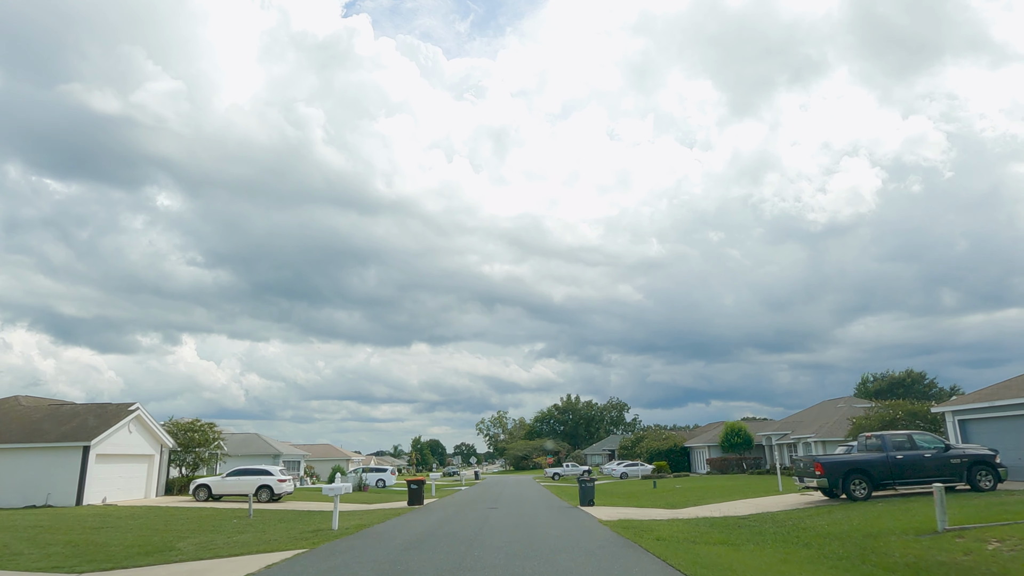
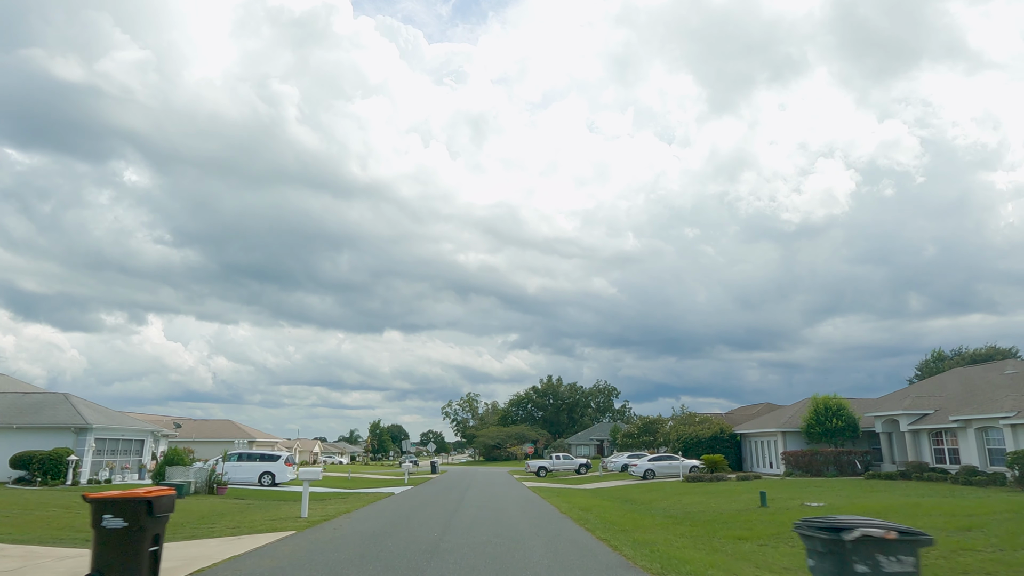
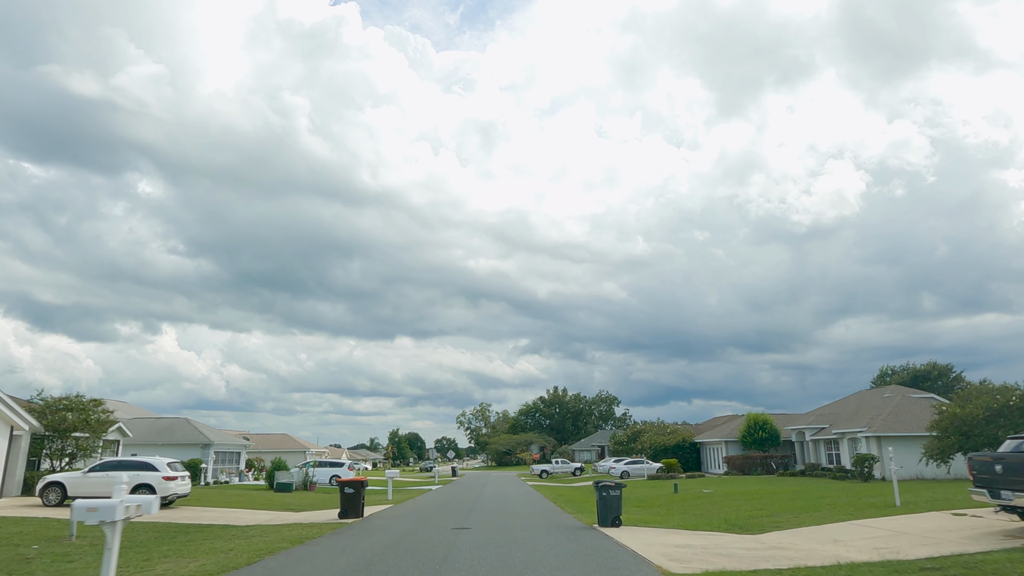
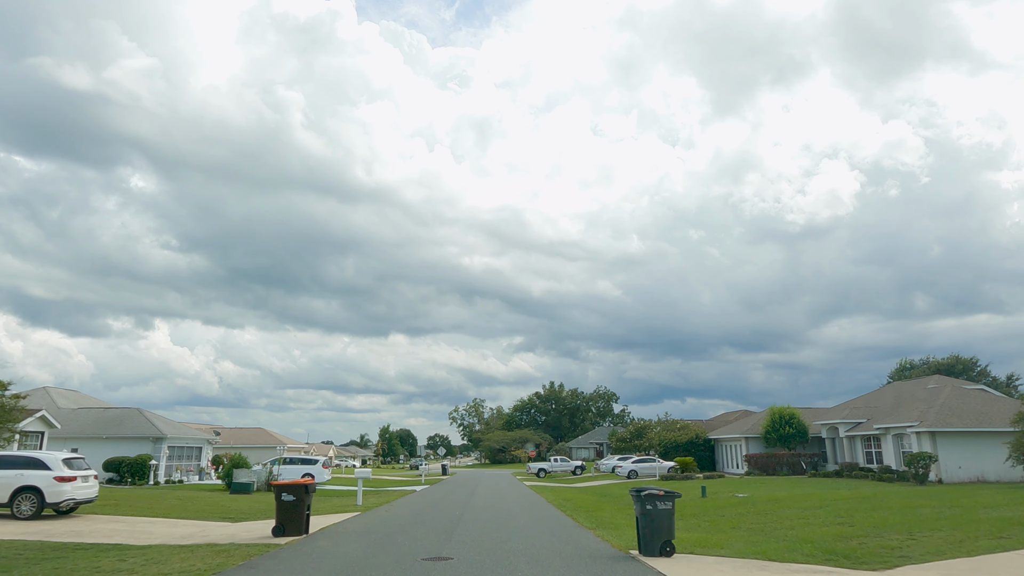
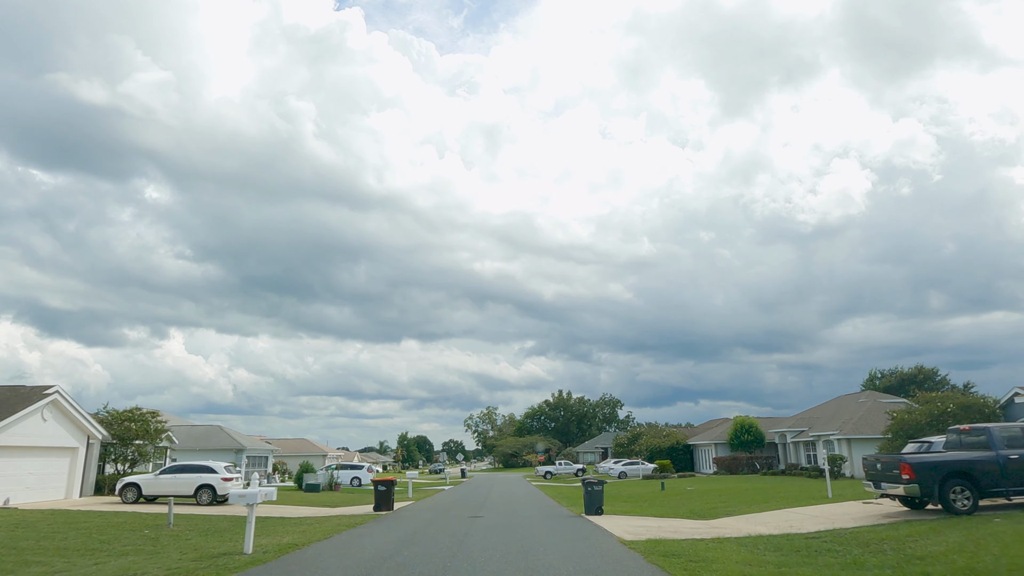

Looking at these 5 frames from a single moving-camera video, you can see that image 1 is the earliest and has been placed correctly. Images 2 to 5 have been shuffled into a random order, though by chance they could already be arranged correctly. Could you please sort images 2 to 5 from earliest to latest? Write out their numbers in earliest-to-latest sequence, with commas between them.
5, 3, 4, 2
